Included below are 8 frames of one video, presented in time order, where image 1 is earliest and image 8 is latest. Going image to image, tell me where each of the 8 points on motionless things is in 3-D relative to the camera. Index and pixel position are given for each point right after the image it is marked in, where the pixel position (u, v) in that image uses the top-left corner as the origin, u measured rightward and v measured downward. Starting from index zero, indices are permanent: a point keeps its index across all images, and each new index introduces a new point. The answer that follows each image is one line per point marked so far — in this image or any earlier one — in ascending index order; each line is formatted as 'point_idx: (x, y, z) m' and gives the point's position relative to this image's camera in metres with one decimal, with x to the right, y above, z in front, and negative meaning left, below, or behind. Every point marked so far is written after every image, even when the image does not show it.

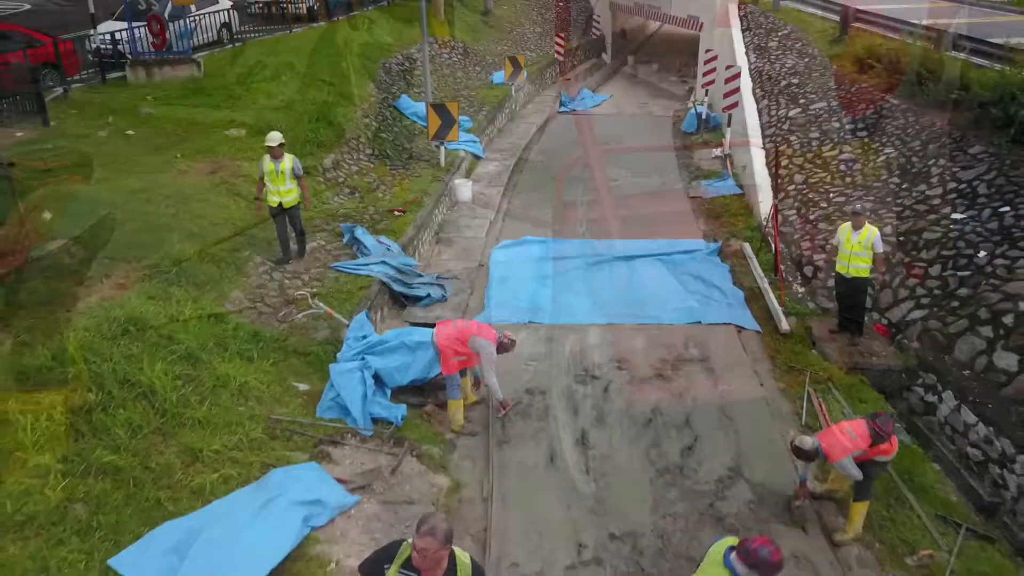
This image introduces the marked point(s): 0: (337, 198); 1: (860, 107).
0: (-3.5, +1.8, +11.5) m
1: (+8.0, +4.2, +13.2) m
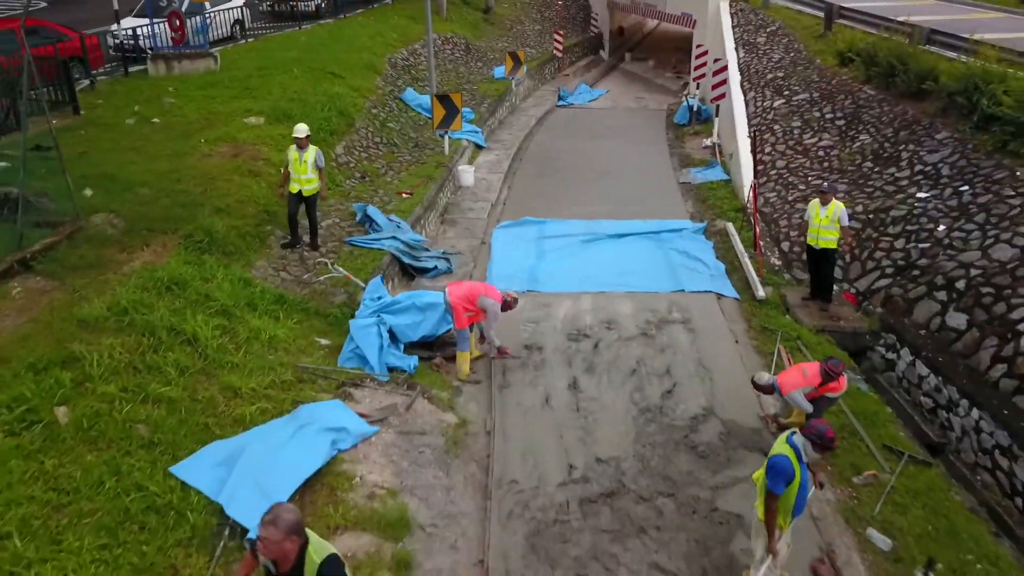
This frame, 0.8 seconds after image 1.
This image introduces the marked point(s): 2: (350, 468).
0: (-3.5, +2.3, +12.4) m
1: (+8.0, +4.7, +14.0) m
2: (-1.7, -1.9, +6.1) m
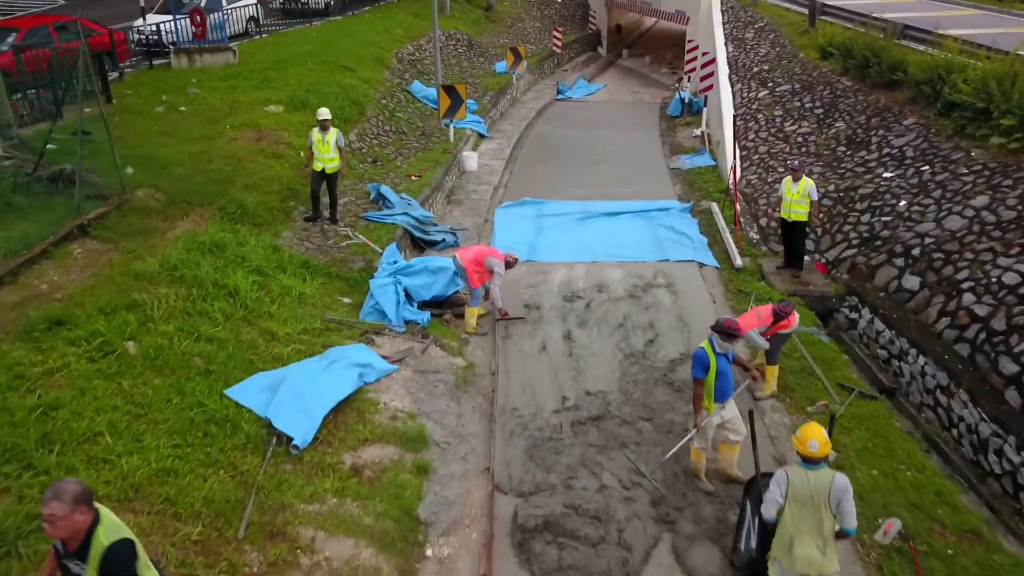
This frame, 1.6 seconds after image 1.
0: (-3.5, +2.9, +13.4) m
1: (+8.1, +5.3, +15.0) m
2: (-1.7, -1.4, +7.1) m
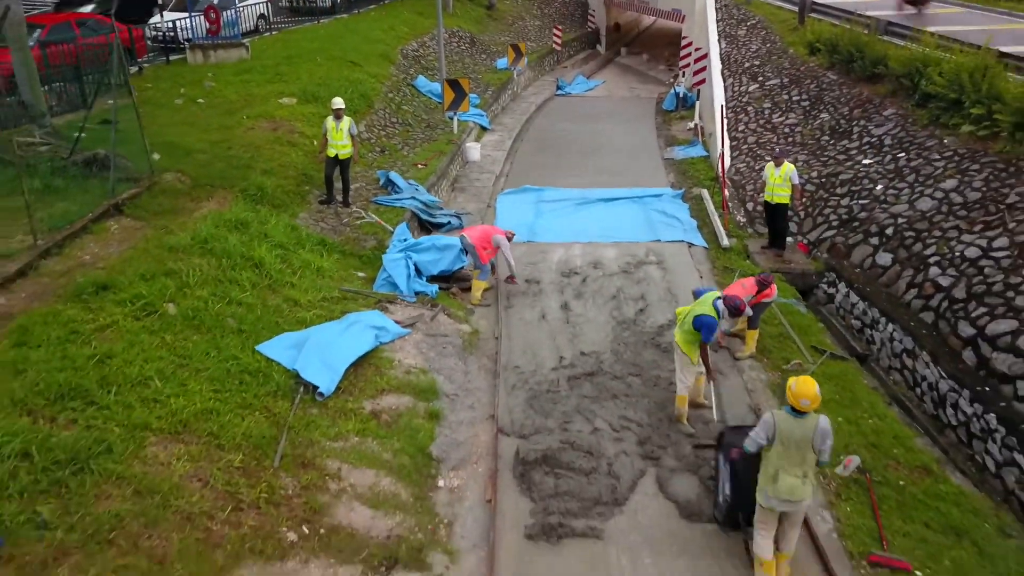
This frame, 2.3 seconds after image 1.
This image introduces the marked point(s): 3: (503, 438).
0: (-3.4, +3.3, +14.1) m
1: (+8.1, +5.7, +15.8) m
2: (-1.7, -0.9, +7.8) m
3: (-0.1, -1.8, +6.9) m
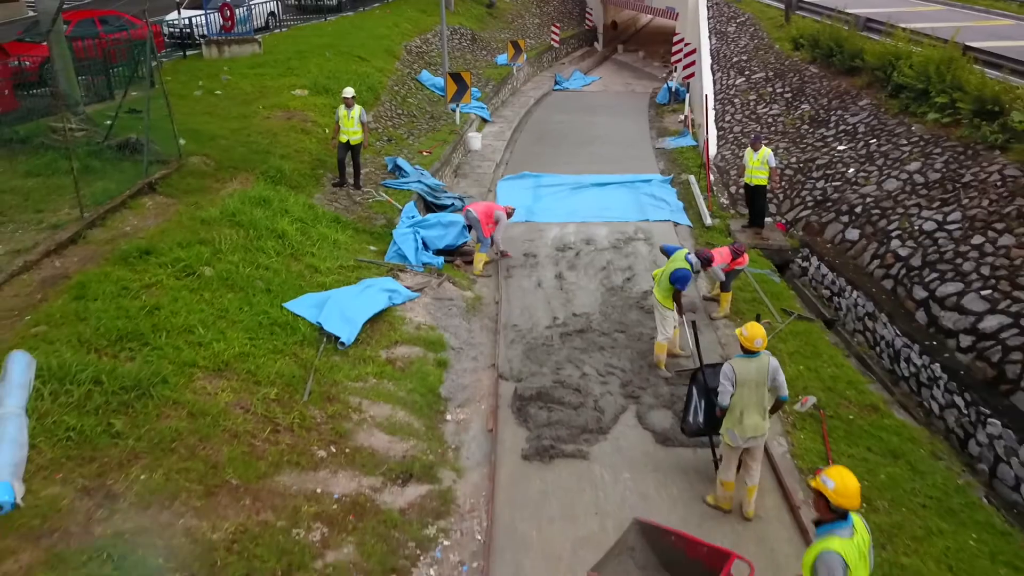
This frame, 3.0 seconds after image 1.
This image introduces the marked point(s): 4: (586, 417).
0: (-3.4, +3.8, +15.0) m
1: (+8.1, +6.2, +16.7) m
2: (-1.7, -0.4, +8.8) m
3: (-0.1, -1.3, +7.9) m
4: (+0.9, -1.6, +7.1) m
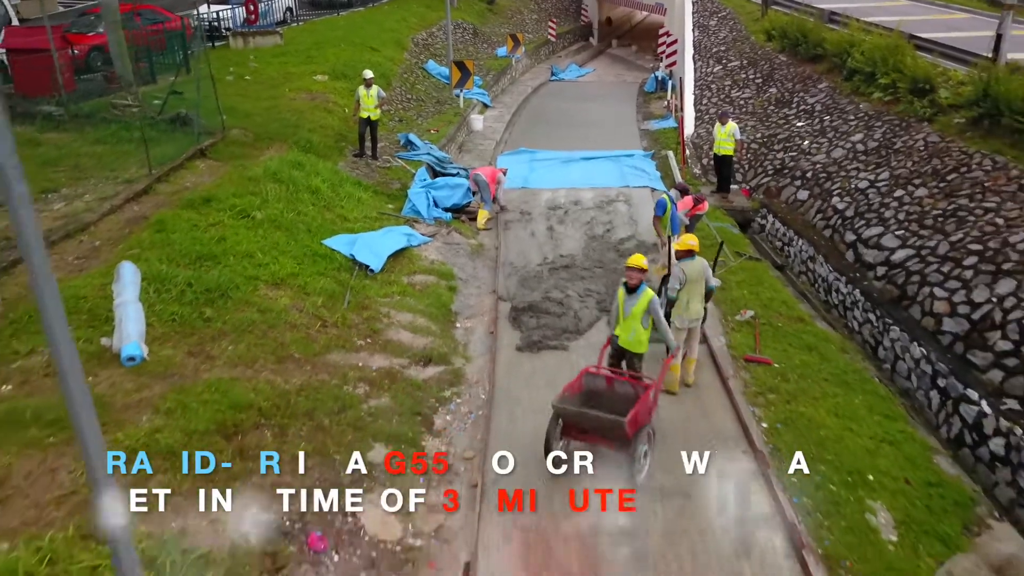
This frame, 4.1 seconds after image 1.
0: (-3.5, +4.9, +16.8) m
1: (+8.0, +7.3, +18.5) m
2: (-1.7, +0.6, +10.6) m
3: (-0.2, -0.2, +9.7) m
4: (+0.9, -0.6, +8.9) m
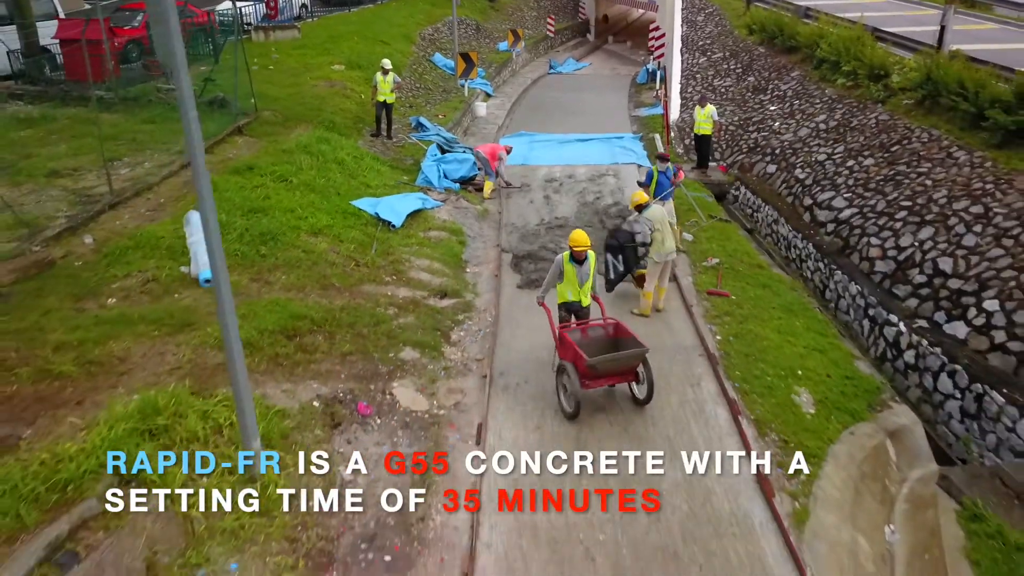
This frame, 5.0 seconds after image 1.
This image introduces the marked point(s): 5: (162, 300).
0: (-3.5, +5.8, +18.5) m
1: (+8.1, +8.2, +20.1) m
2: (-1.7, +1.6, +12.2) m
3: (-0.1, +0.7, +11.3) m
4: (+0.9, +0.4, +10.6) m
5: (-4.9, -0.2, +8.0) m
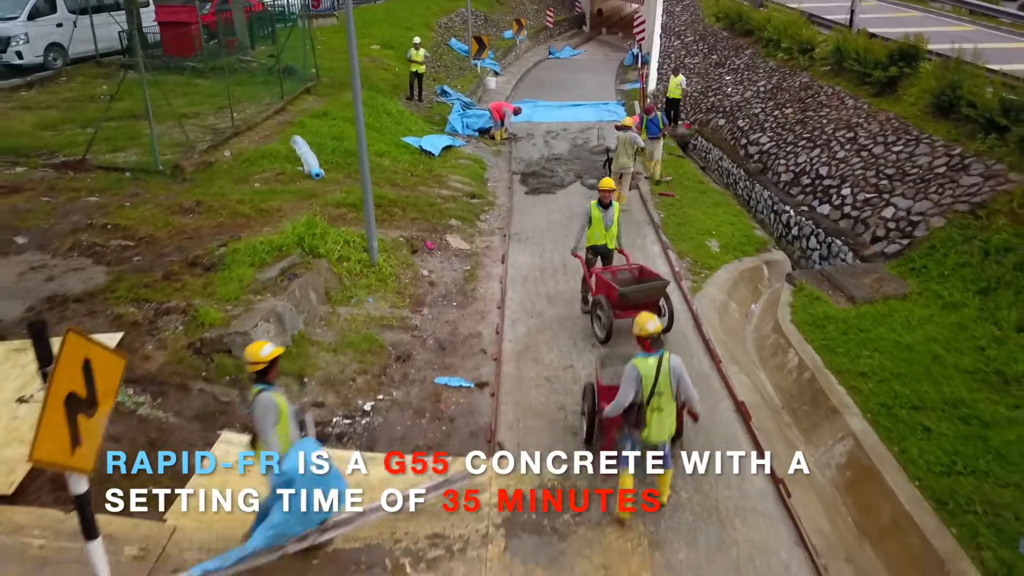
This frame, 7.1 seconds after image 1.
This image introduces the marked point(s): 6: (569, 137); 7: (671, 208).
0: (-3.2, +8.2, +22.5) m
1: (+8.3, +10.5, +24.2) m
2: (-1.5, +3.9, +16.2) m
3: (+0.1, +3.0, +15.3) m
4: (+1.1, +2.7, +14.6) m
5: (-4.7, +2.2, +12.1) m
6: (+1.8, +4.7, +18.0) m
7: (+3.6, +1.8, +13.0) m
